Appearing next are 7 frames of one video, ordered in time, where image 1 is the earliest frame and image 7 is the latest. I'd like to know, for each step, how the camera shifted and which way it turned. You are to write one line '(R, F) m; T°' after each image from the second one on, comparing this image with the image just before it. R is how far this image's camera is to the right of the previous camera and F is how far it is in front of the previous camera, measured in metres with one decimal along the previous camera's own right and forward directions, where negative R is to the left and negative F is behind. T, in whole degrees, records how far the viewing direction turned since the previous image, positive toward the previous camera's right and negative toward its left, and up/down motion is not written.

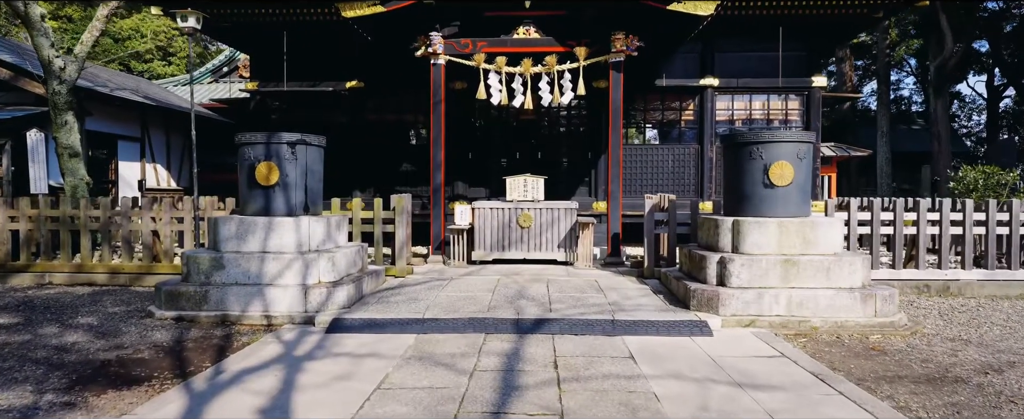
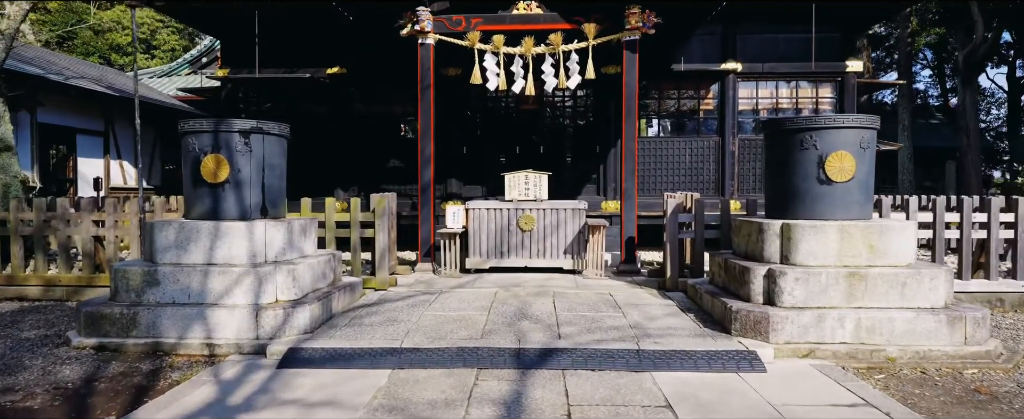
(0.0, +1.2) m; 0°
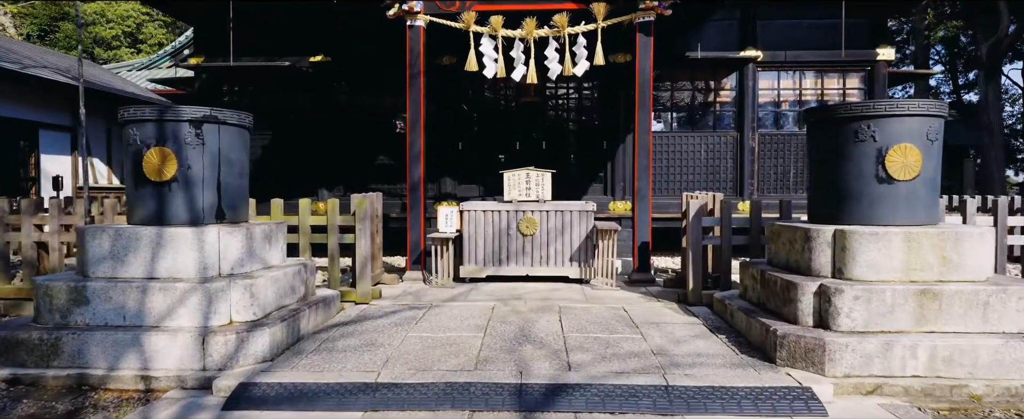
(0.0, +0.9) m; 0°
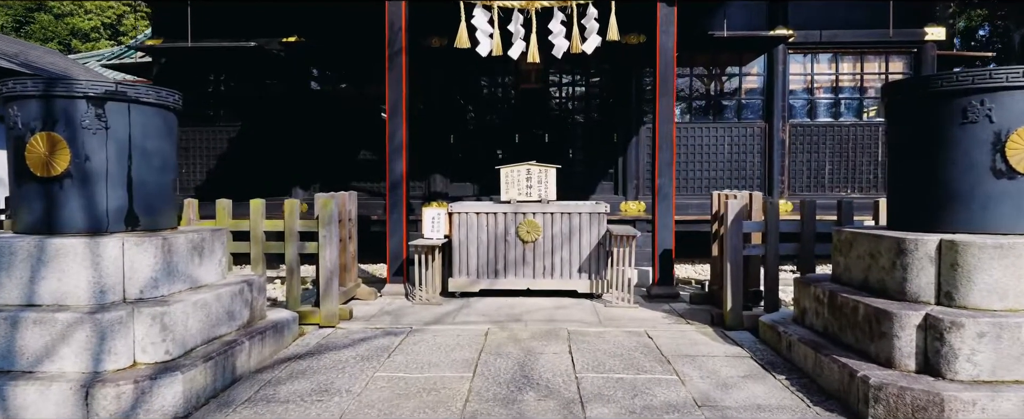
(0.0, +1.1) m; 0°
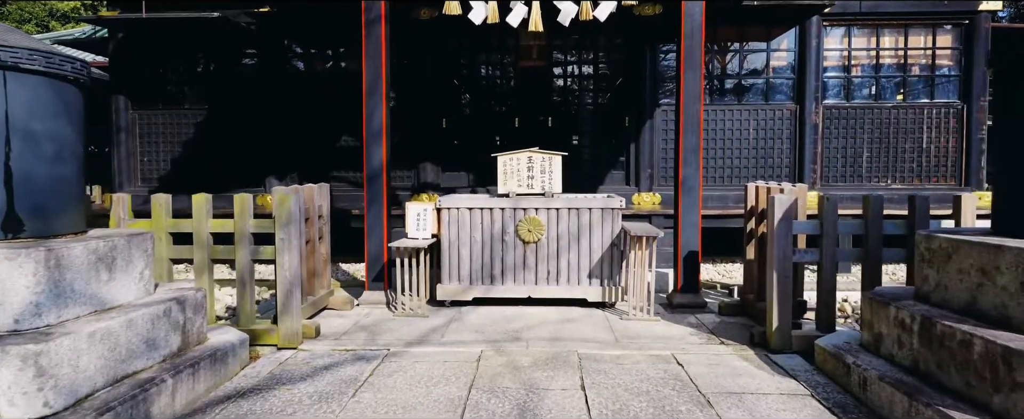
(0.0, +0.9) m; 0°
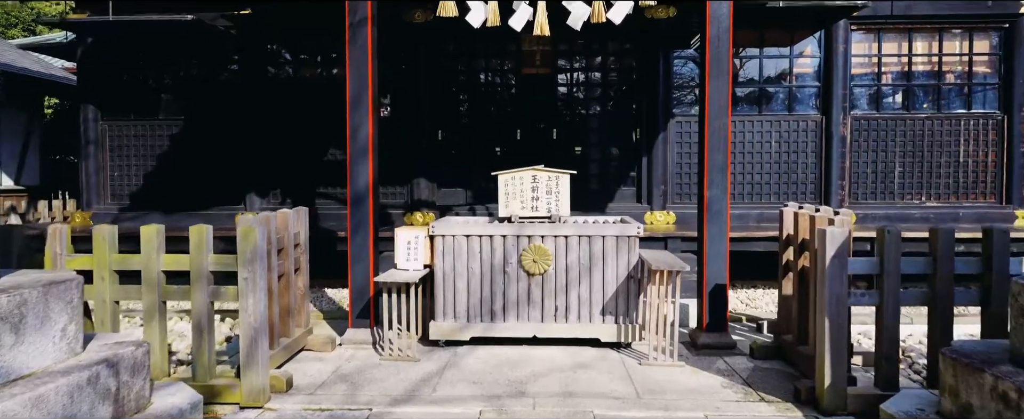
(0.0, +0.6) m; 0°
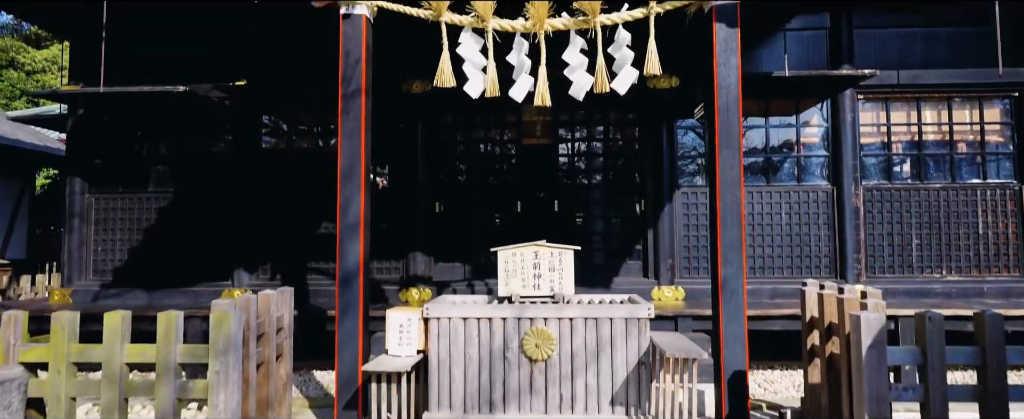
(0.0, +0.3) m; 0°
